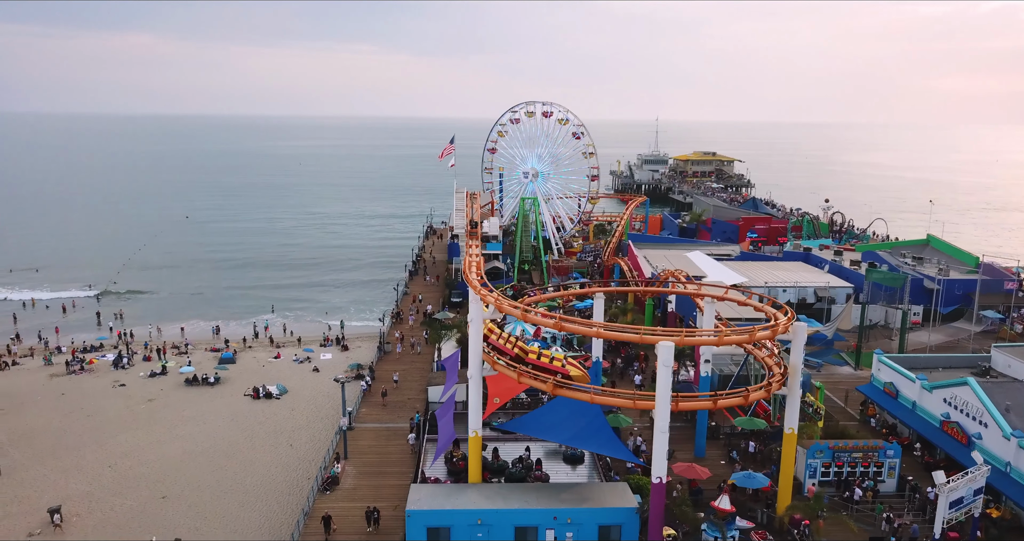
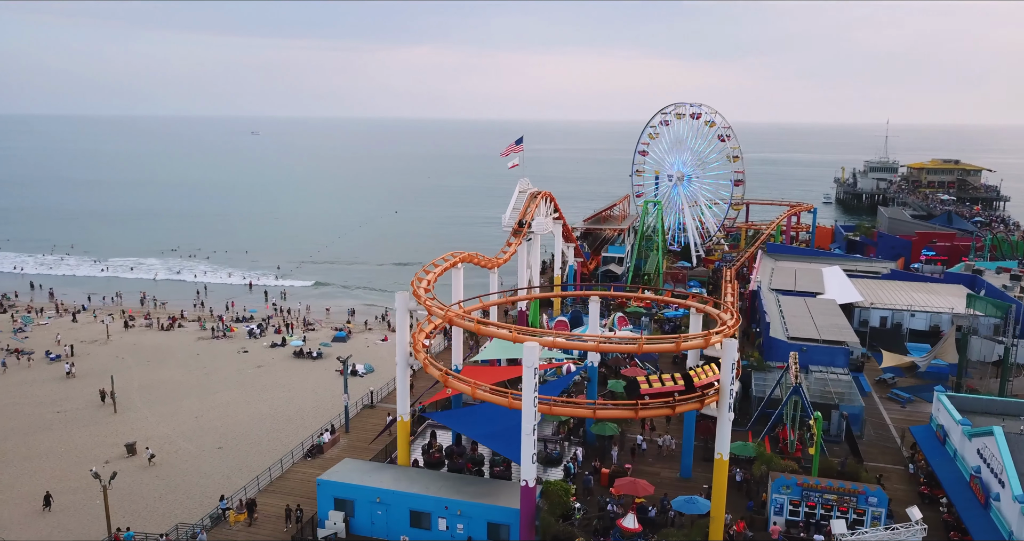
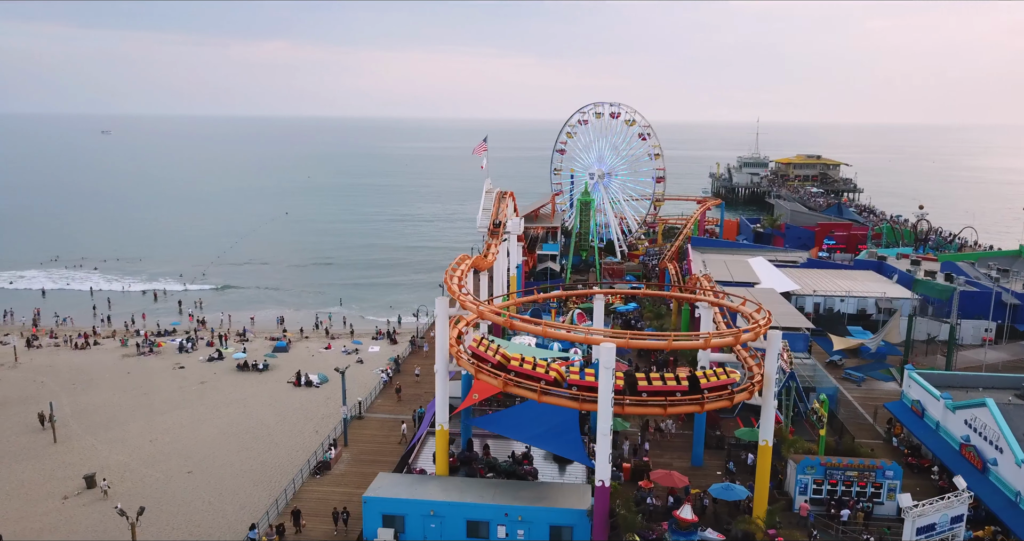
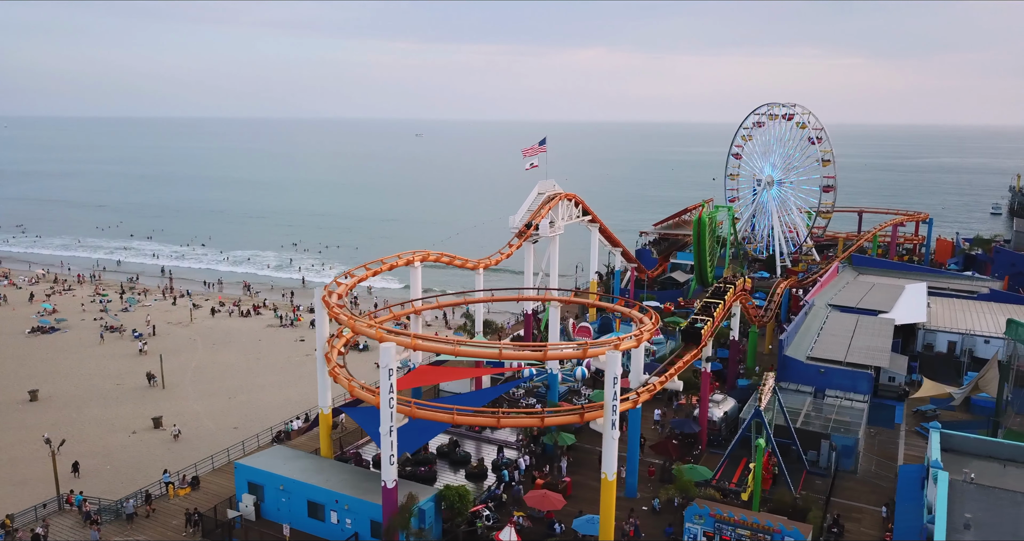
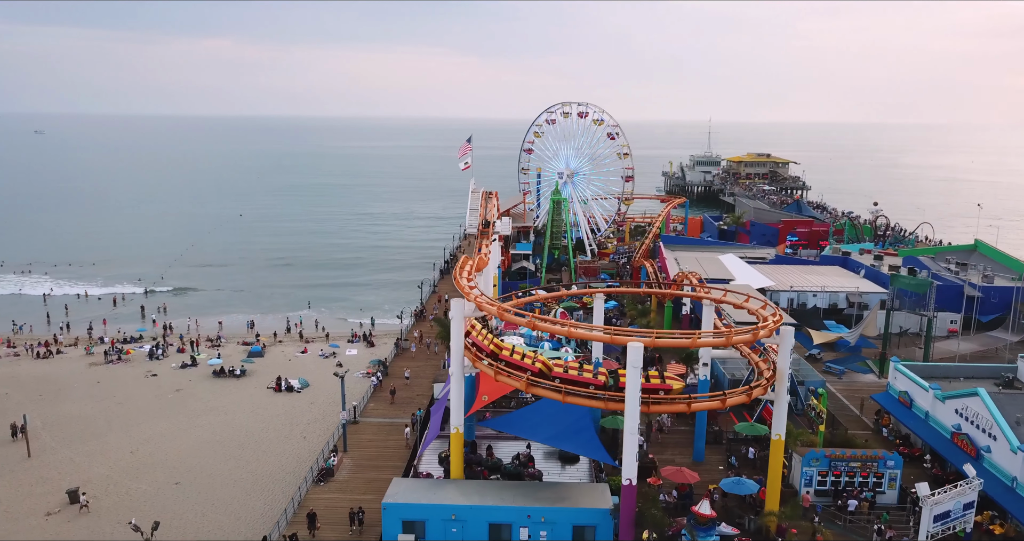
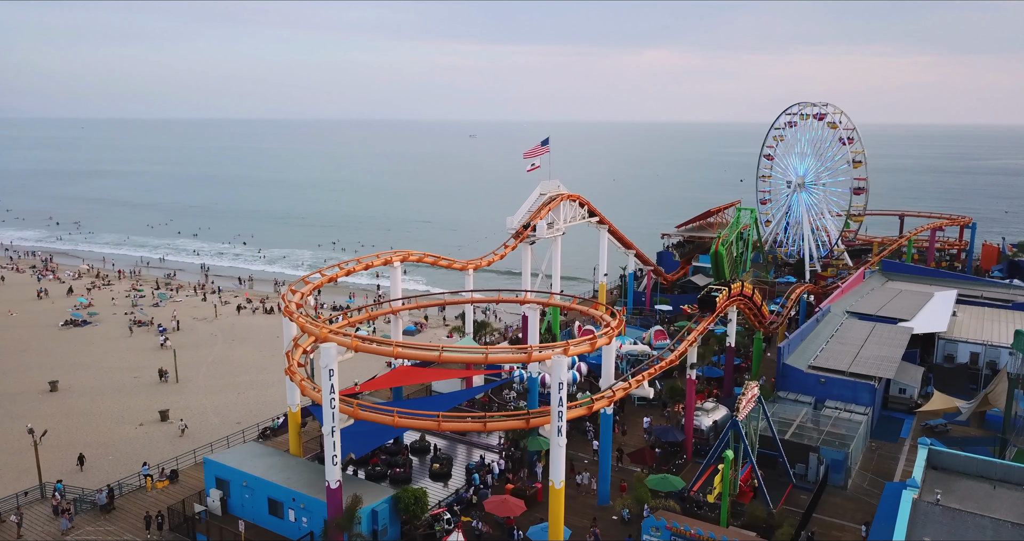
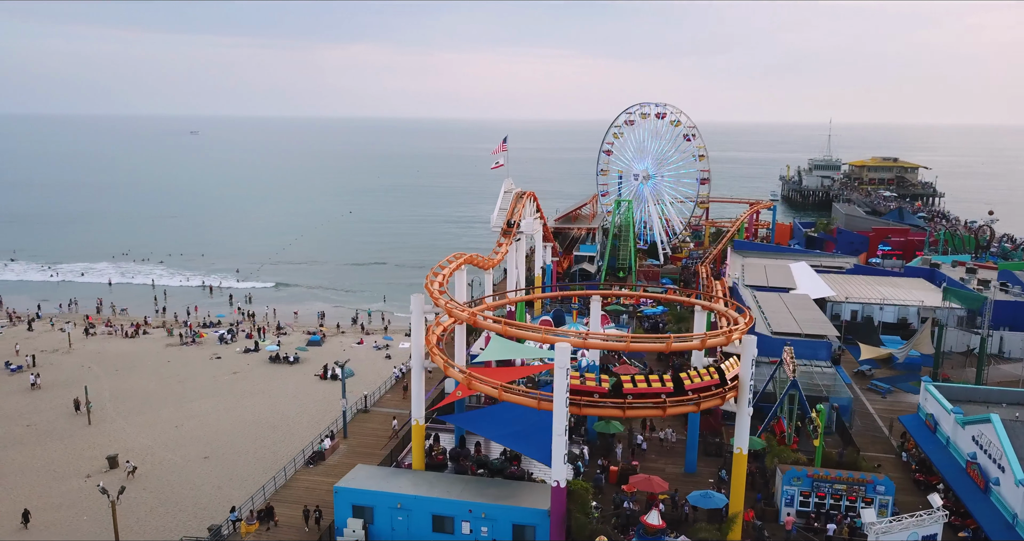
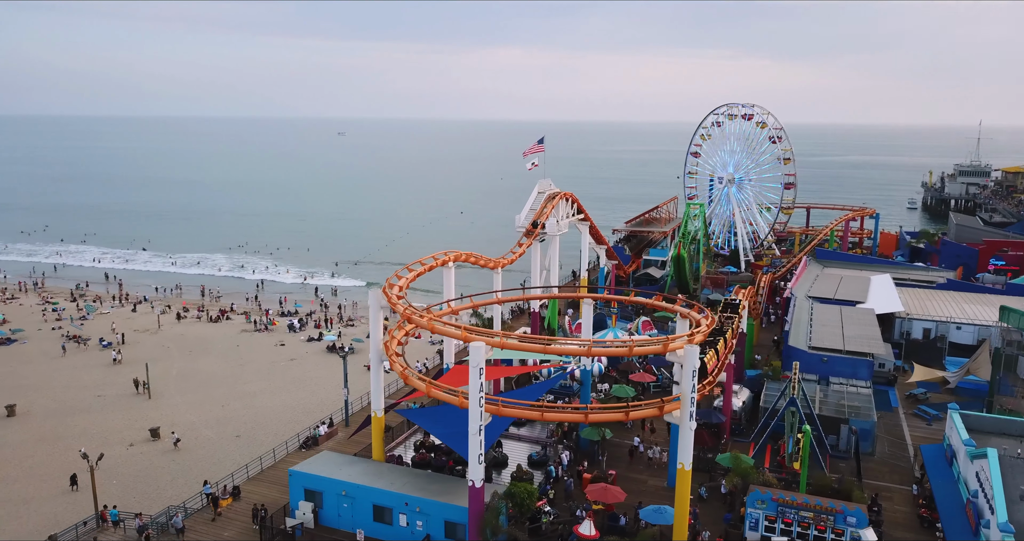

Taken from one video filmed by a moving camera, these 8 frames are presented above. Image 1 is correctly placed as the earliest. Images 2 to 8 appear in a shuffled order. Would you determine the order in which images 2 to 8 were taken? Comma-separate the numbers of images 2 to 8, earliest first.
5, 3, 7, 2, 8, 4, 6
